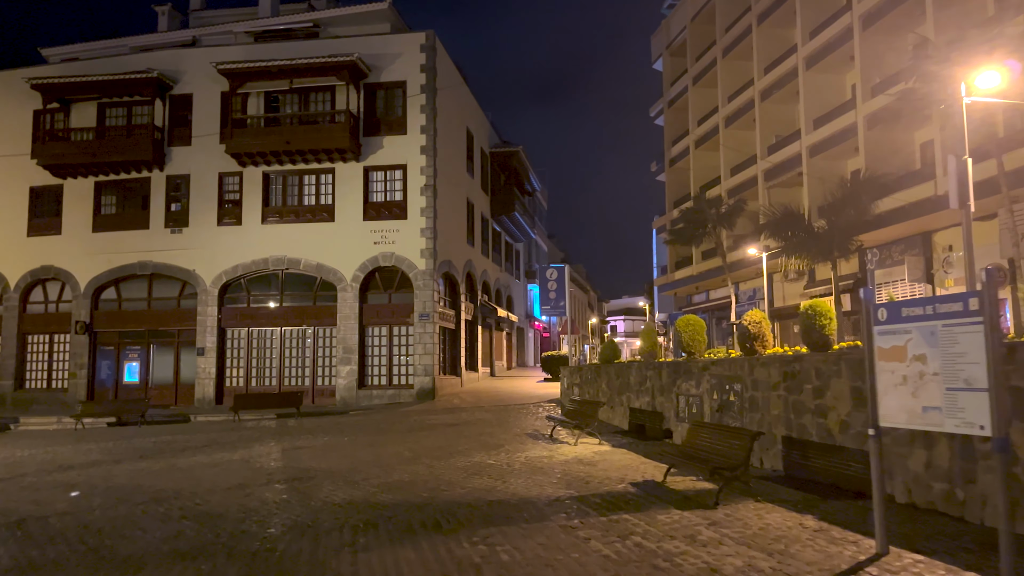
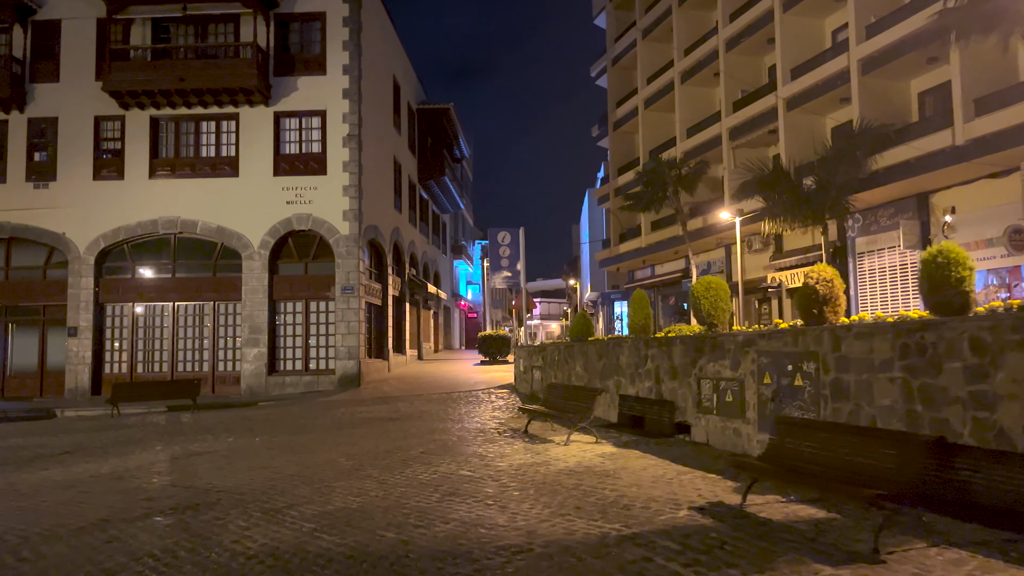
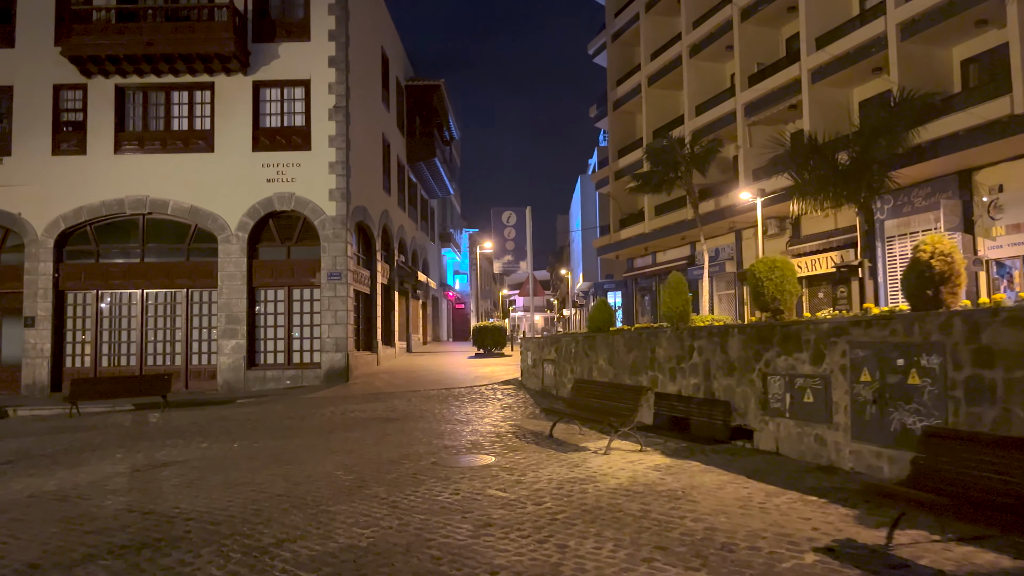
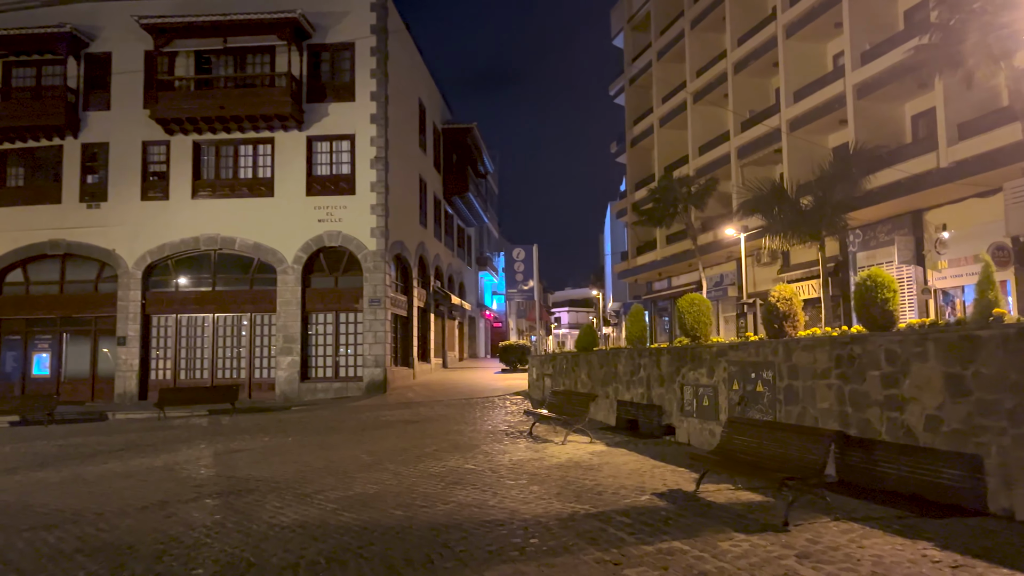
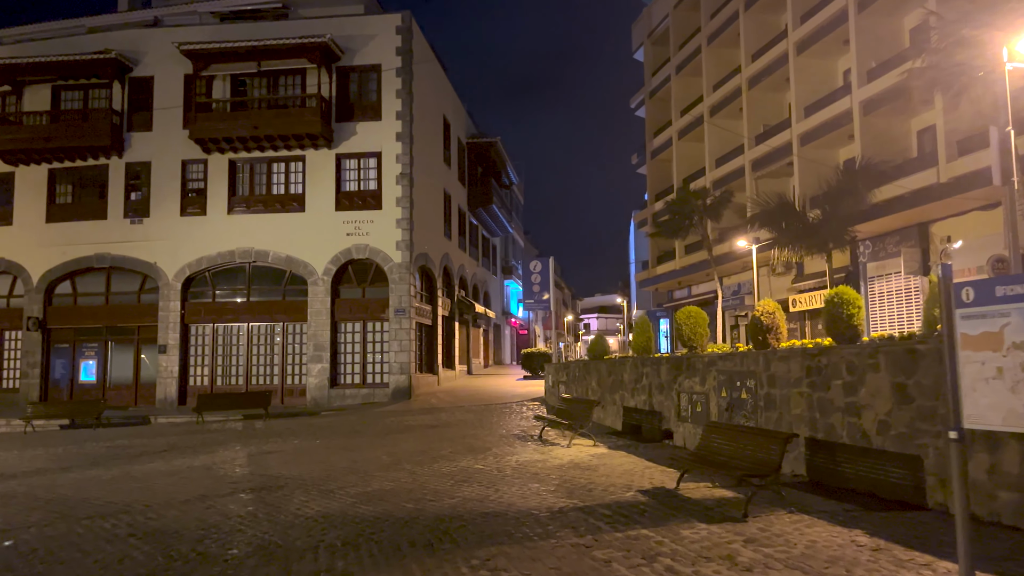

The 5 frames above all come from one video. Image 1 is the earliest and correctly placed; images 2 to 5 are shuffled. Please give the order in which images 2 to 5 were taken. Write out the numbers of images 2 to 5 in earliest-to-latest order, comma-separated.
5, 4, 2, 3
